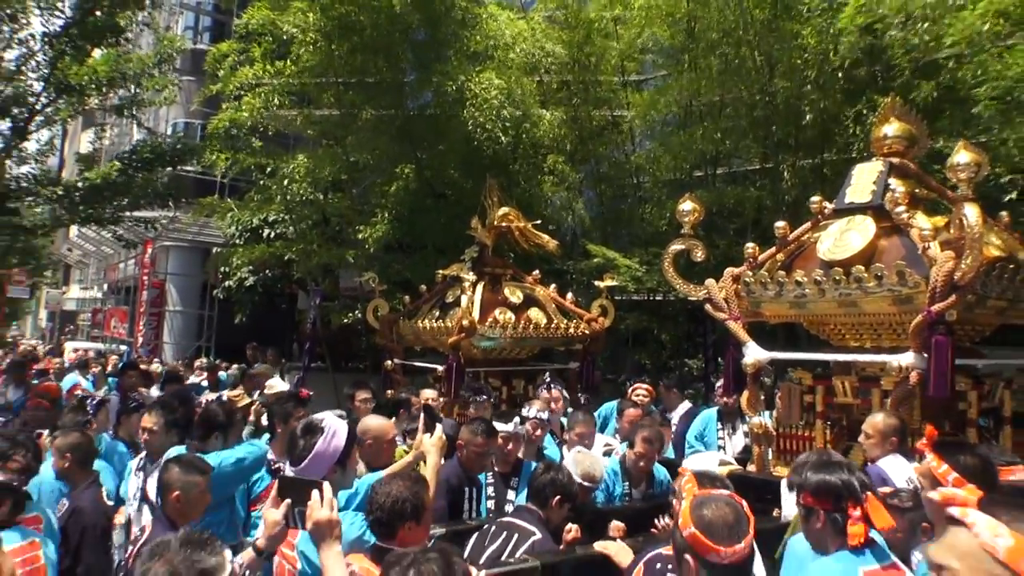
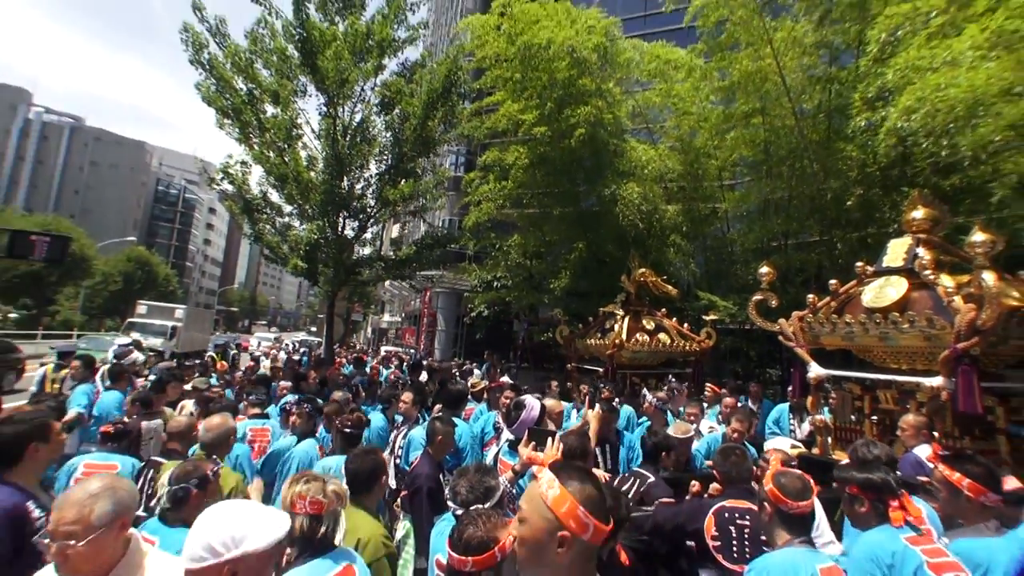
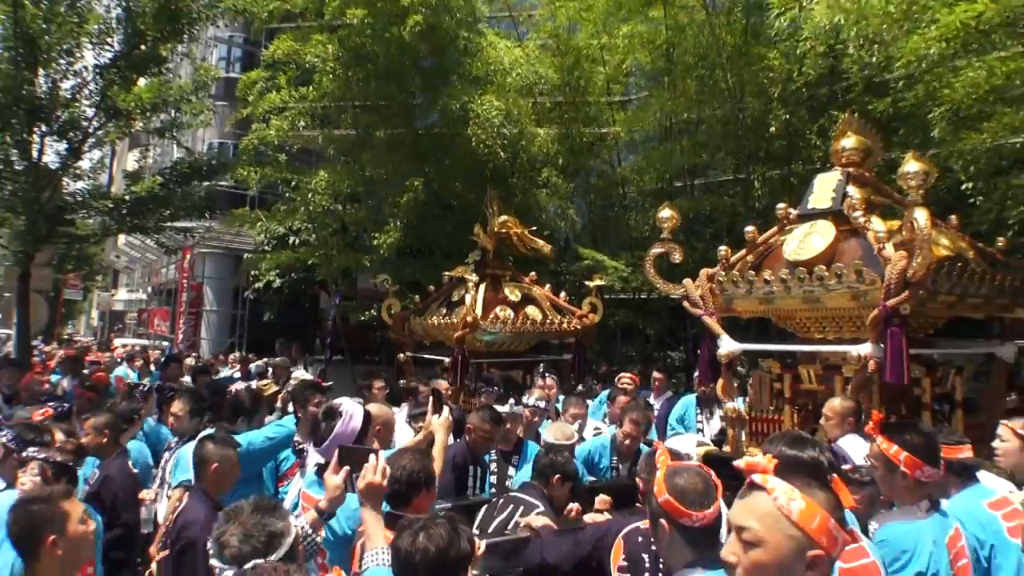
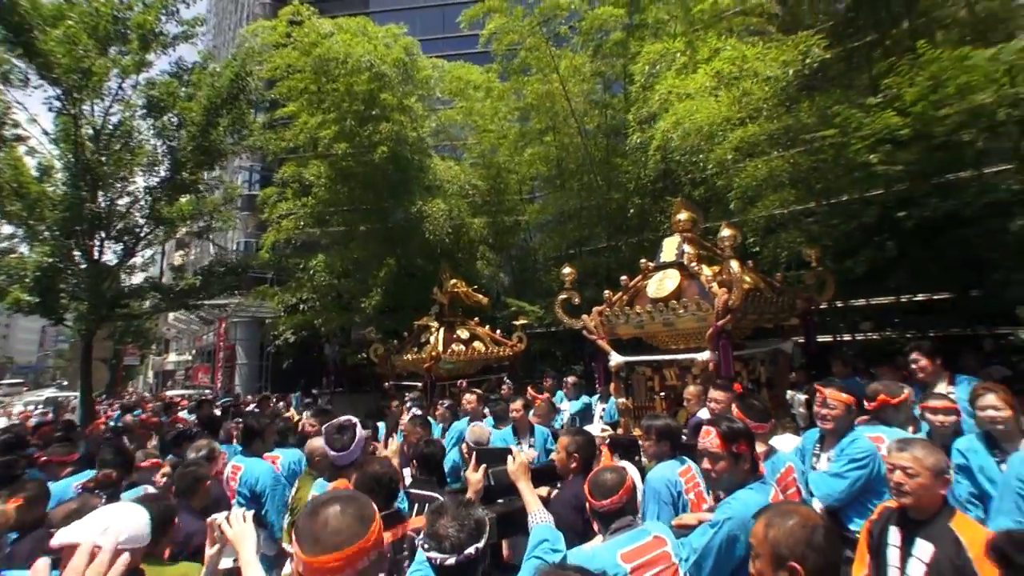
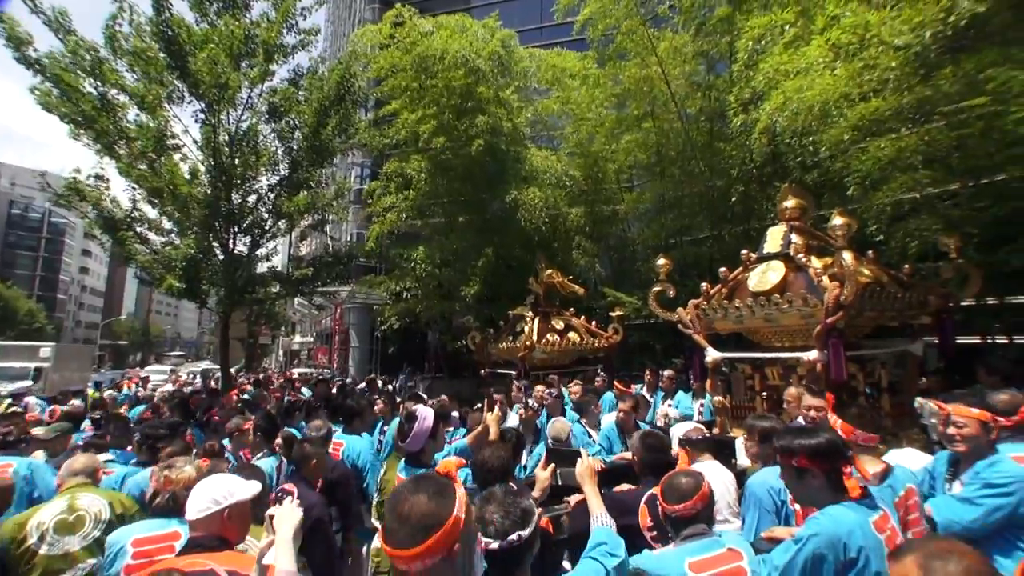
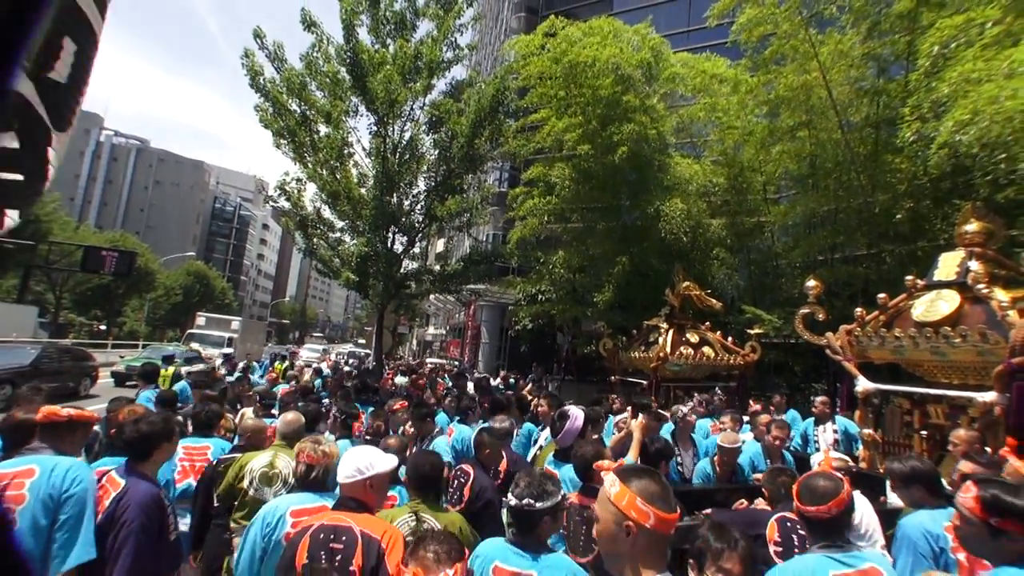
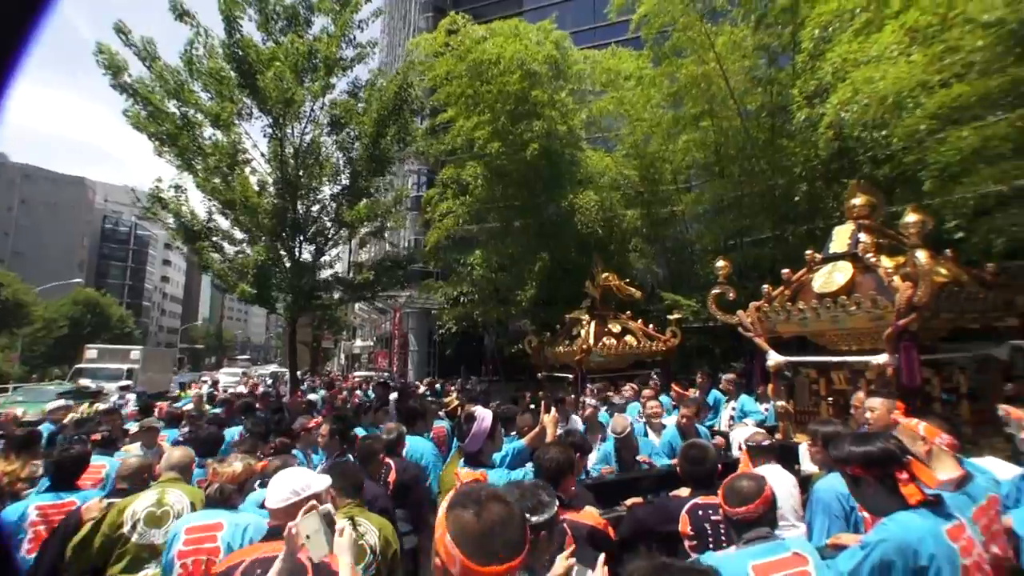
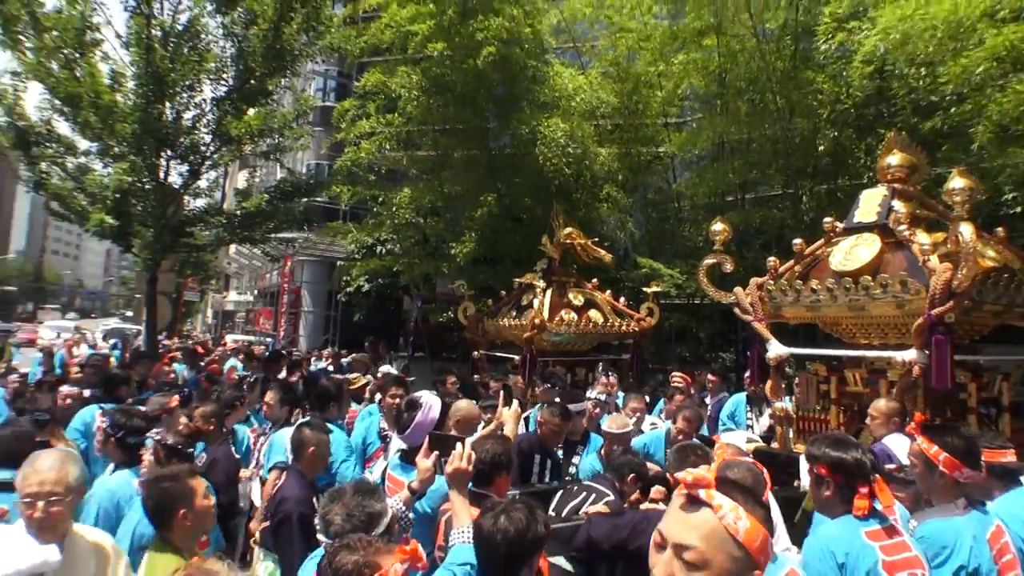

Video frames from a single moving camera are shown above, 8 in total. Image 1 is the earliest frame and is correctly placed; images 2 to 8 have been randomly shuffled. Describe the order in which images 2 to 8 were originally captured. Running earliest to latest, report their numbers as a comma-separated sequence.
3, 8, 2, 6, 7, 5, 4
